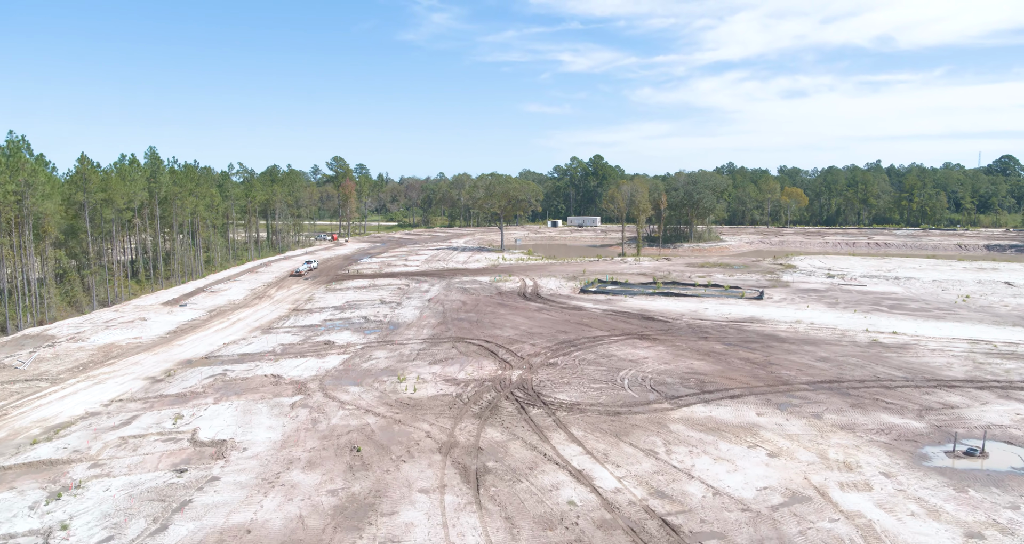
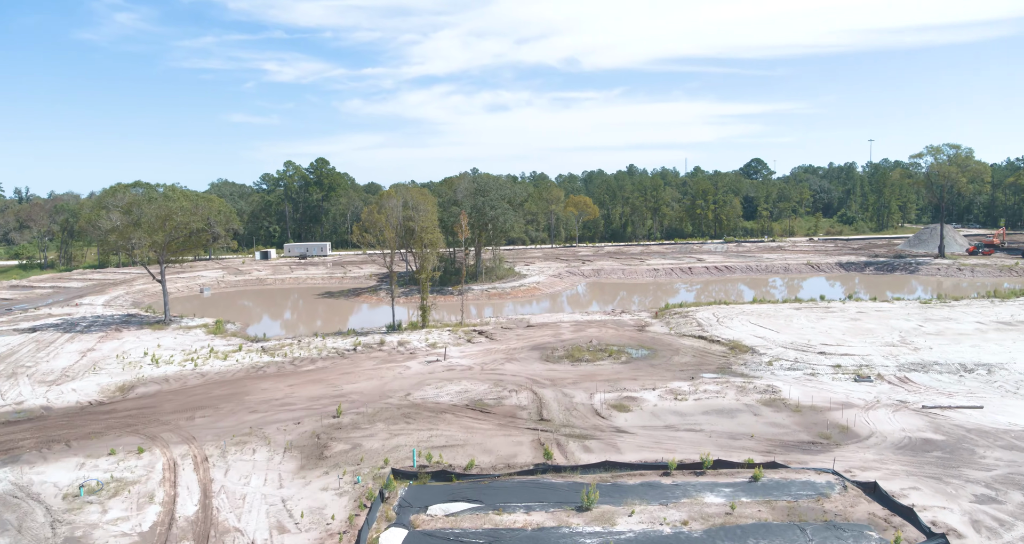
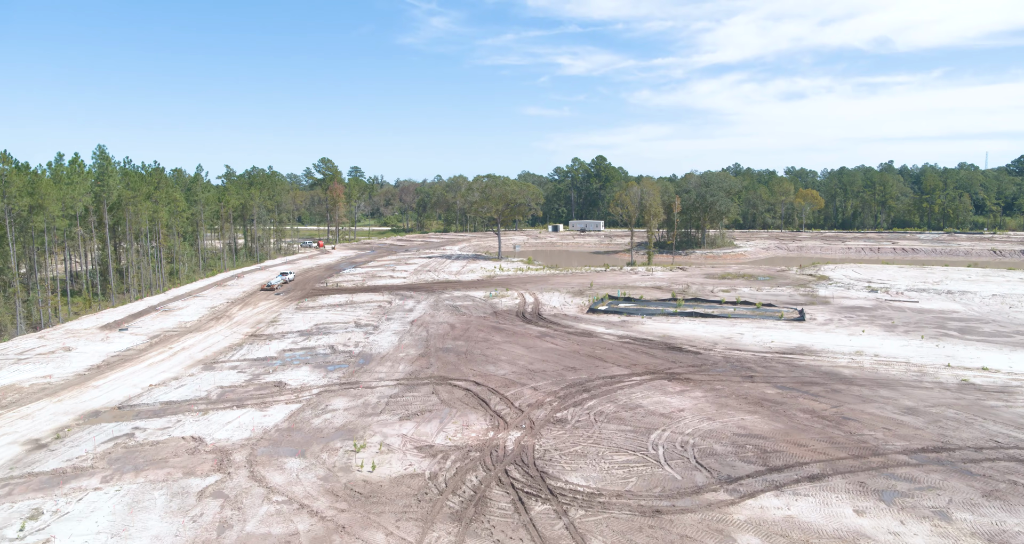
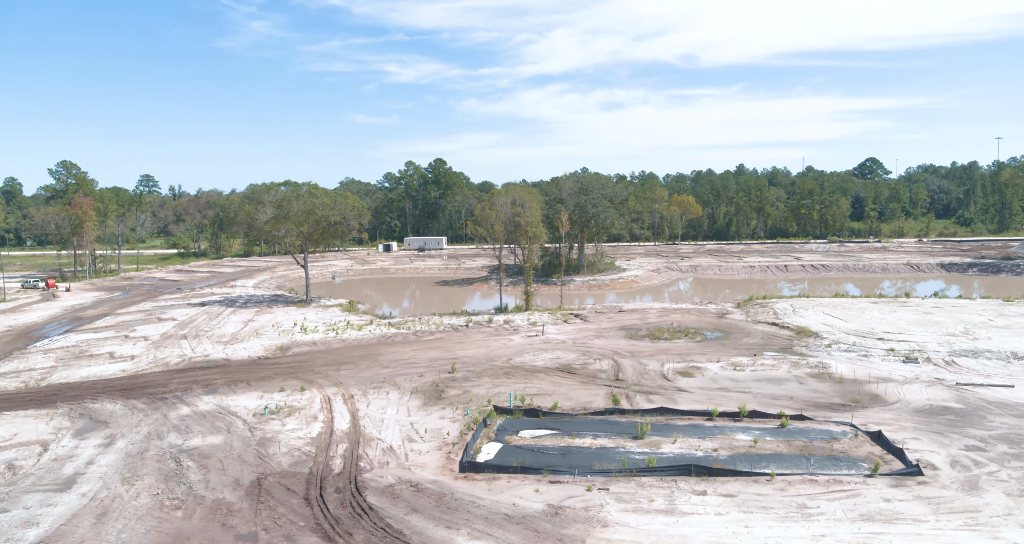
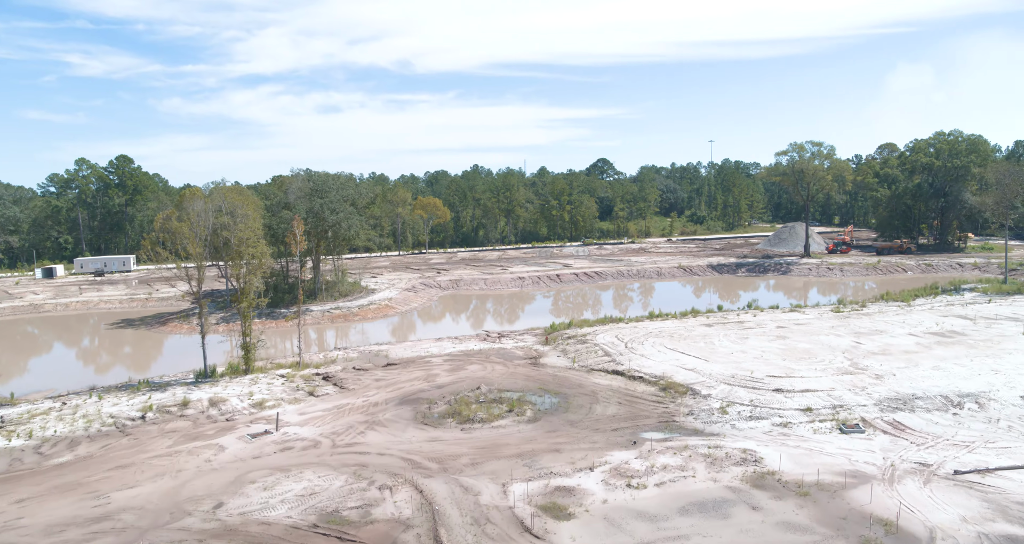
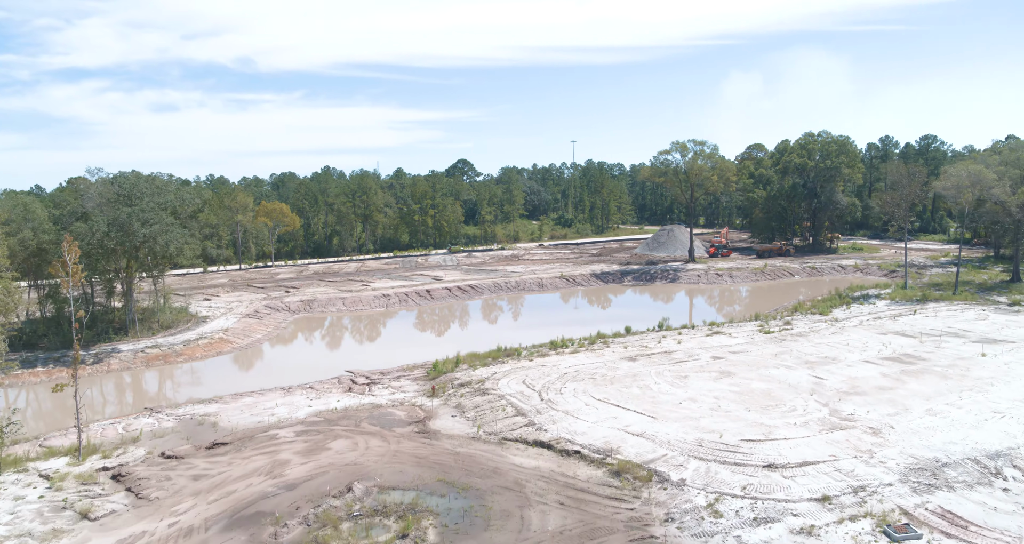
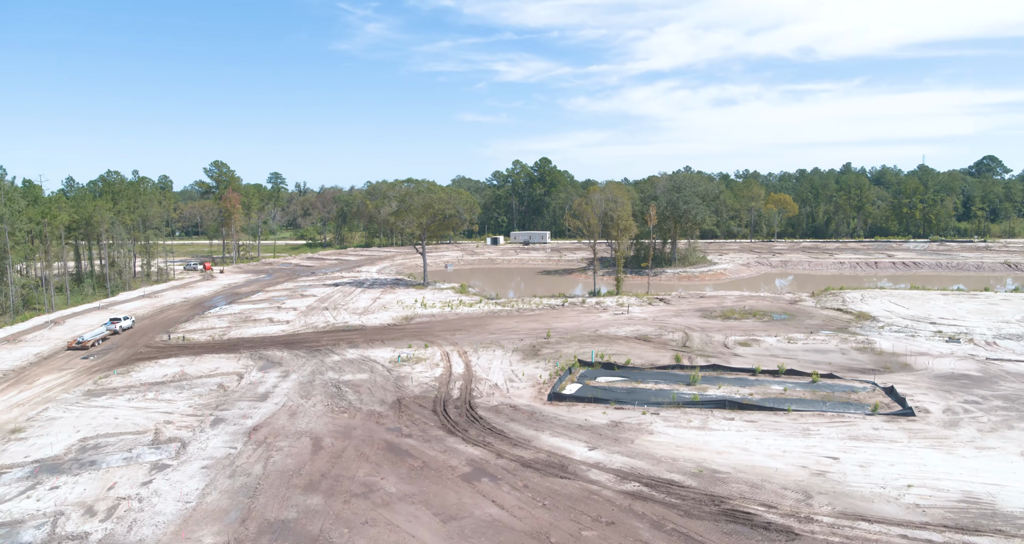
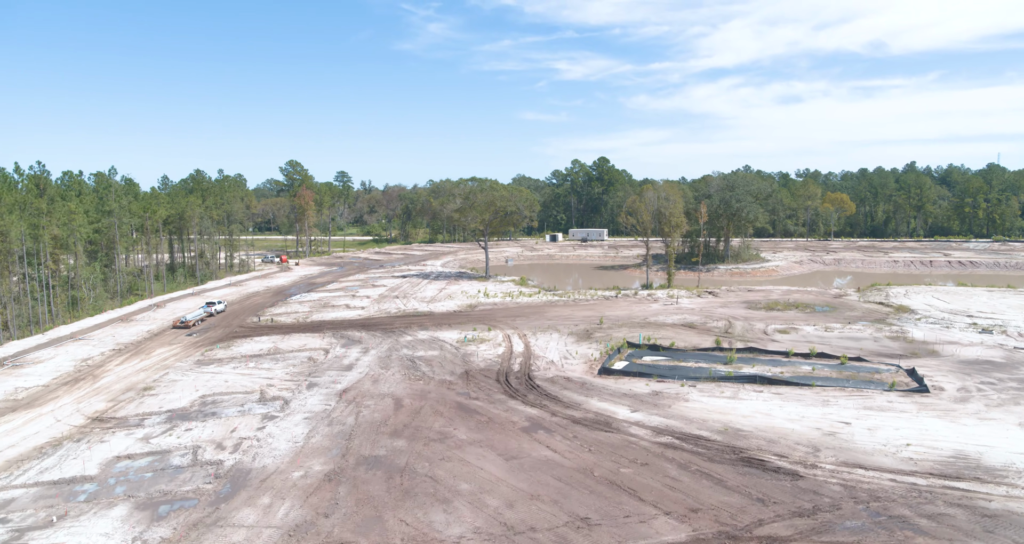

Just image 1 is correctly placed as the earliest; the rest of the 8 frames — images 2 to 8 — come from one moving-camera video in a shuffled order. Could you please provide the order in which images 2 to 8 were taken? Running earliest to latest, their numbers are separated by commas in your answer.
3, 8, 7, 4, 2, 5, 6
